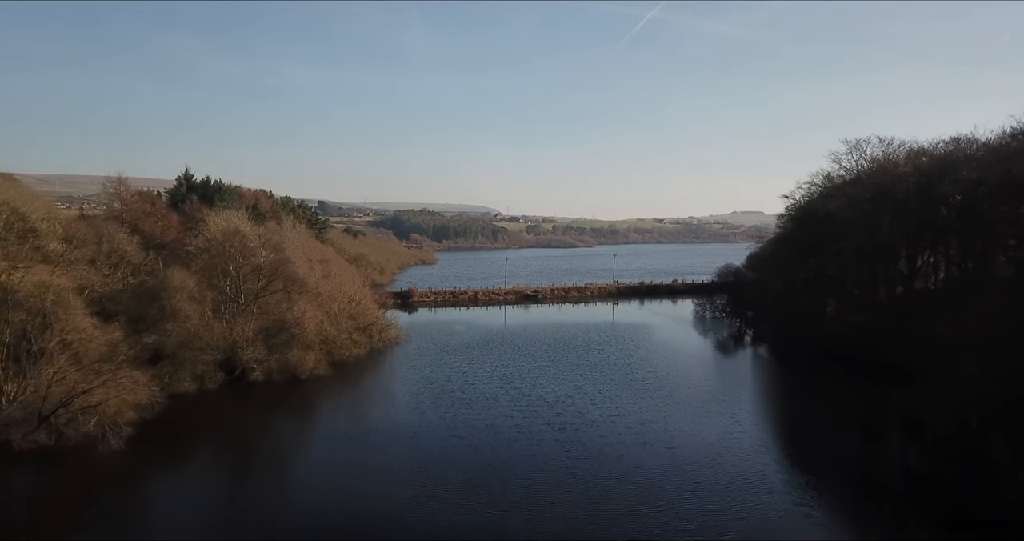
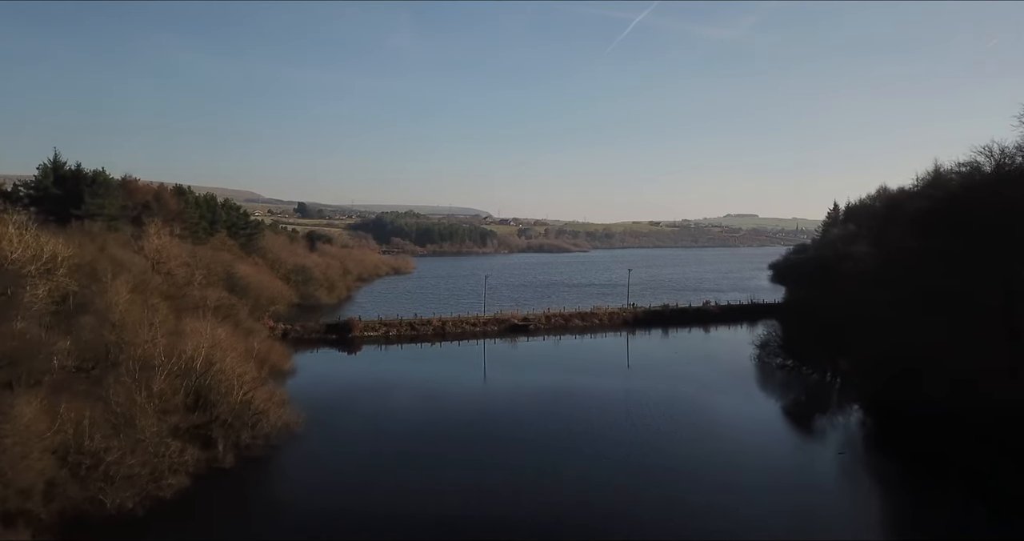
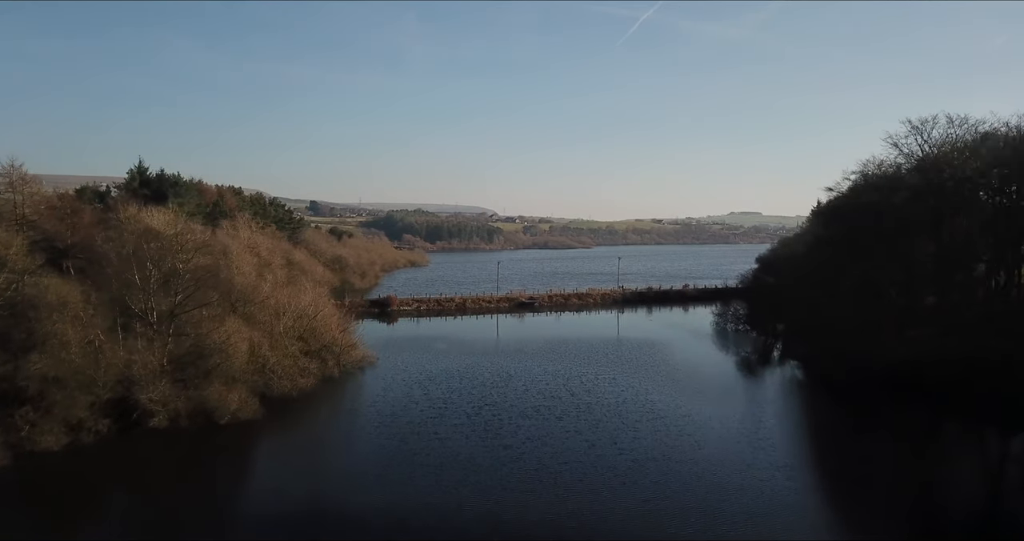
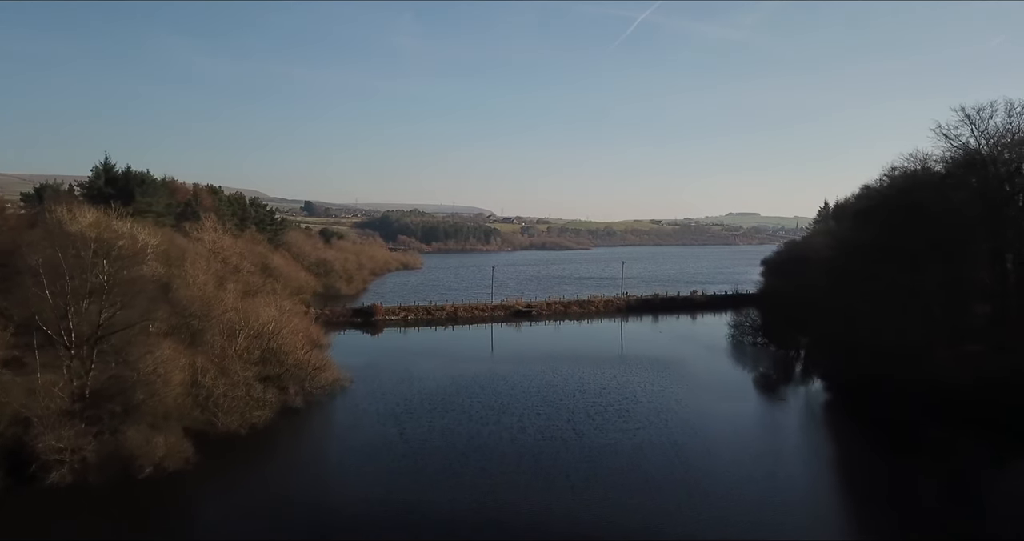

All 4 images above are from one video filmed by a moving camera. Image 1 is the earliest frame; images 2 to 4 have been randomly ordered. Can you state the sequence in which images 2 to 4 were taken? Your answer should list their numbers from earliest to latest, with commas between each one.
3, 4, 2
